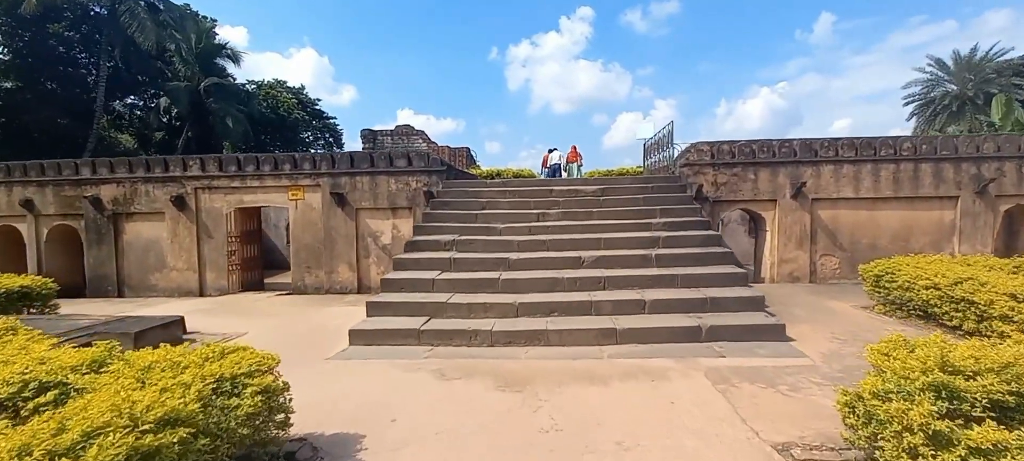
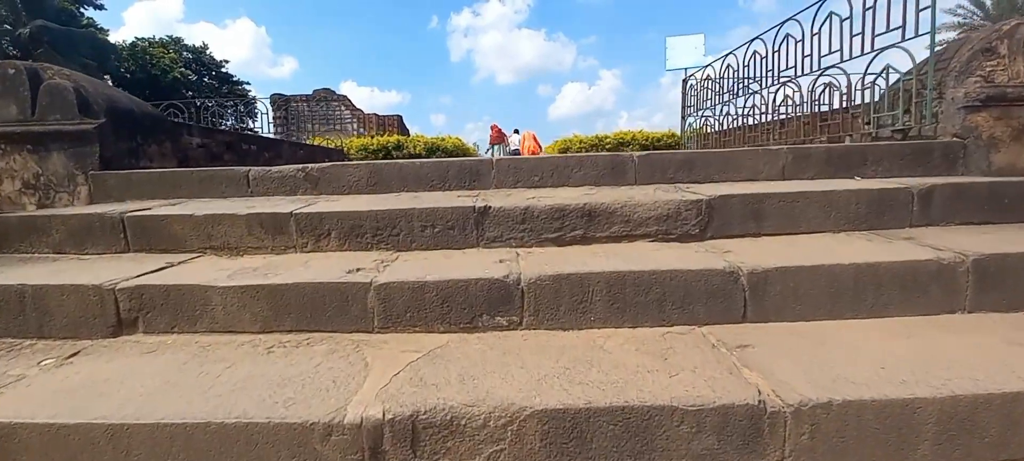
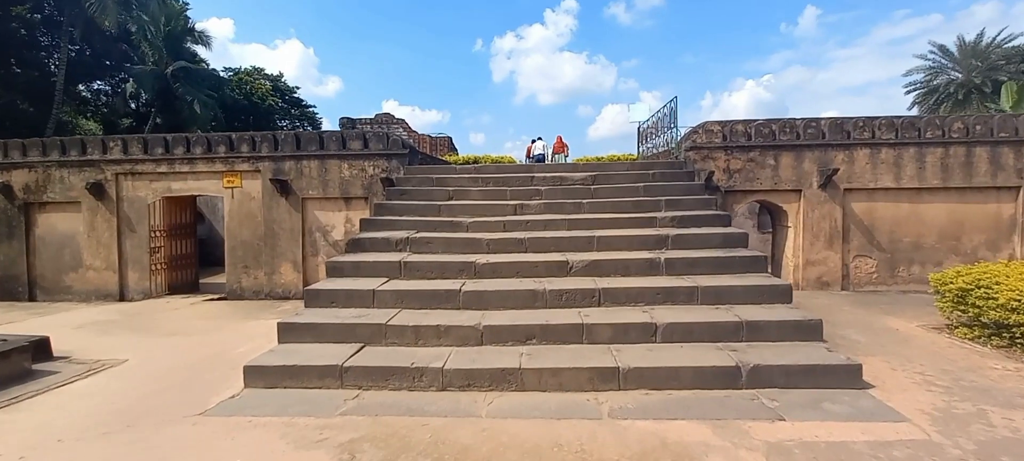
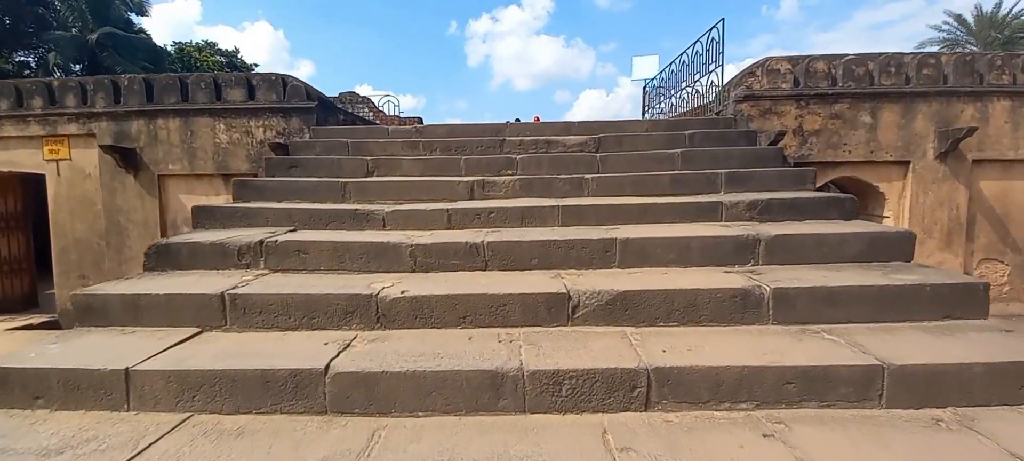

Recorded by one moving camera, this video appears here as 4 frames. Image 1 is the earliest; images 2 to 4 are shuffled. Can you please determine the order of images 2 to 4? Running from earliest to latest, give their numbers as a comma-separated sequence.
3, 4, 2
